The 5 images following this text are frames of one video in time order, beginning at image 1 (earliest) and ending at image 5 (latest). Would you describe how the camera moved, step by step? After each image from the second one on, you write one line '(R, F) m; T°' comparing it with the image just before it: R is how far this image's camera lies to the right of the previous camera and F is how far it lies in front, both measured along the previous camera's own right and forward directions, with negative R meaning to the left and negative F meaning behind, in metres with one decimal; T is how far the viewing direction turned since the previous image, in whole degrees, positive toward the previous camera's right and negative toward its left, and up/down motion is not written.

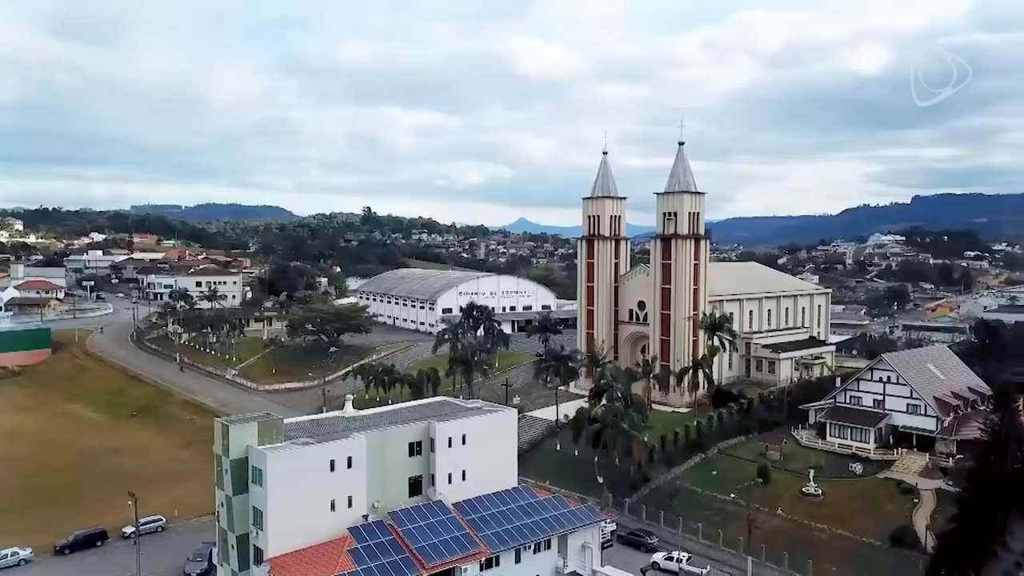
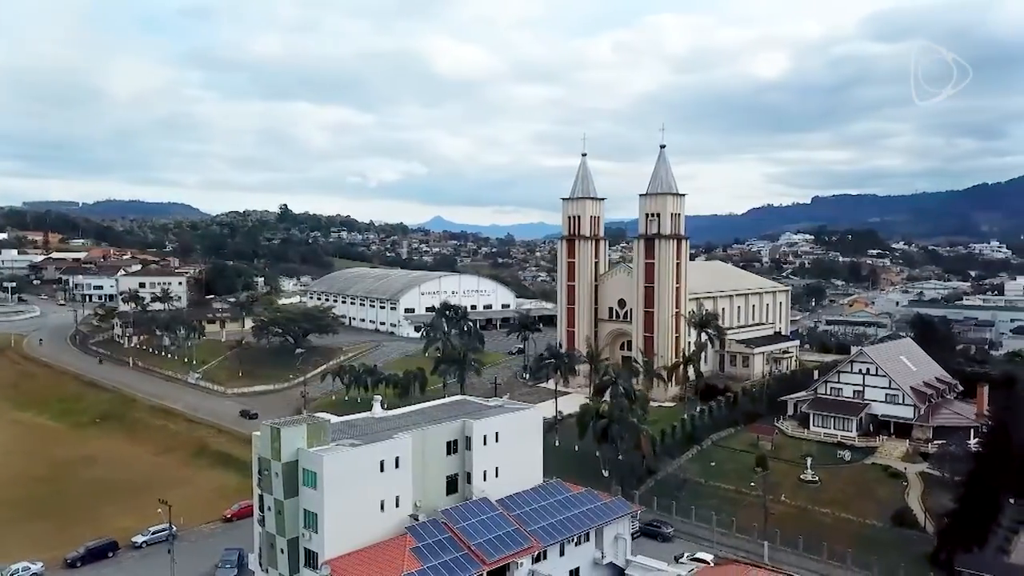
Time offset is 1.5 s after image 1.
(-5.2, -0.4) m; +6°
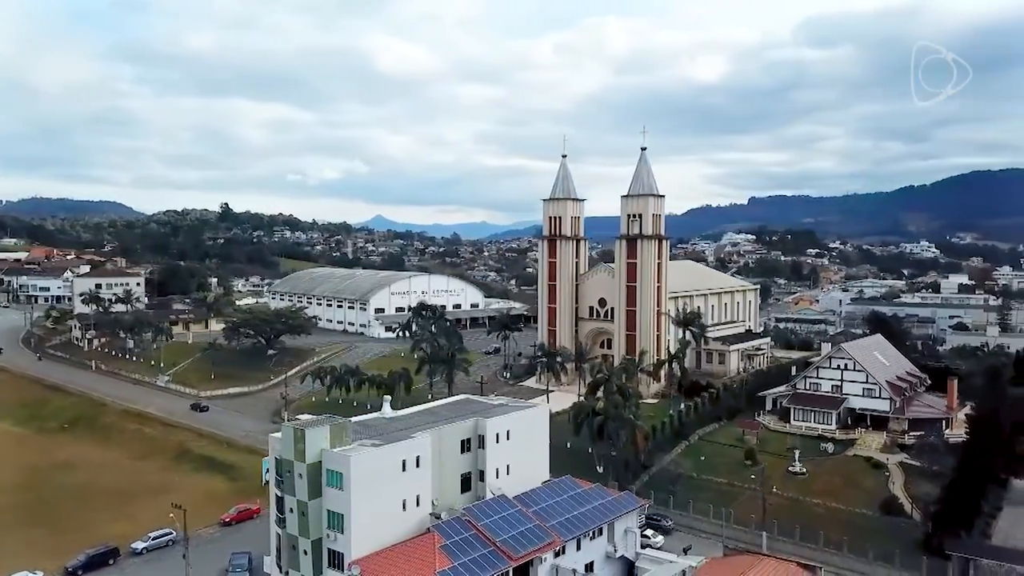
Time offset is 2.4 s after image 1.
(-3.1, -0.4) m; +4°
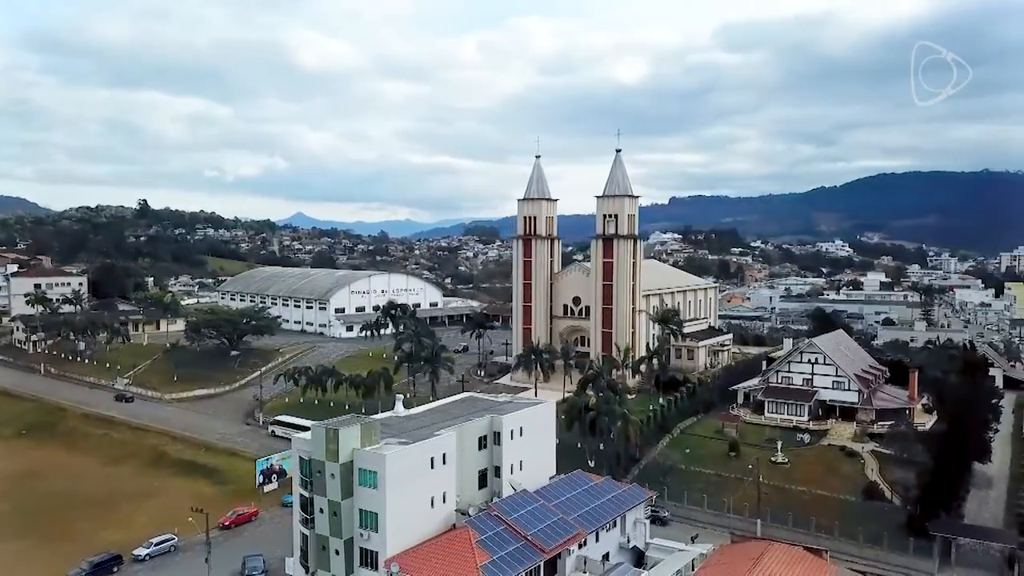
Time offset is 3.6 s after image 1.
(-4.1, -0.5) m; +5°
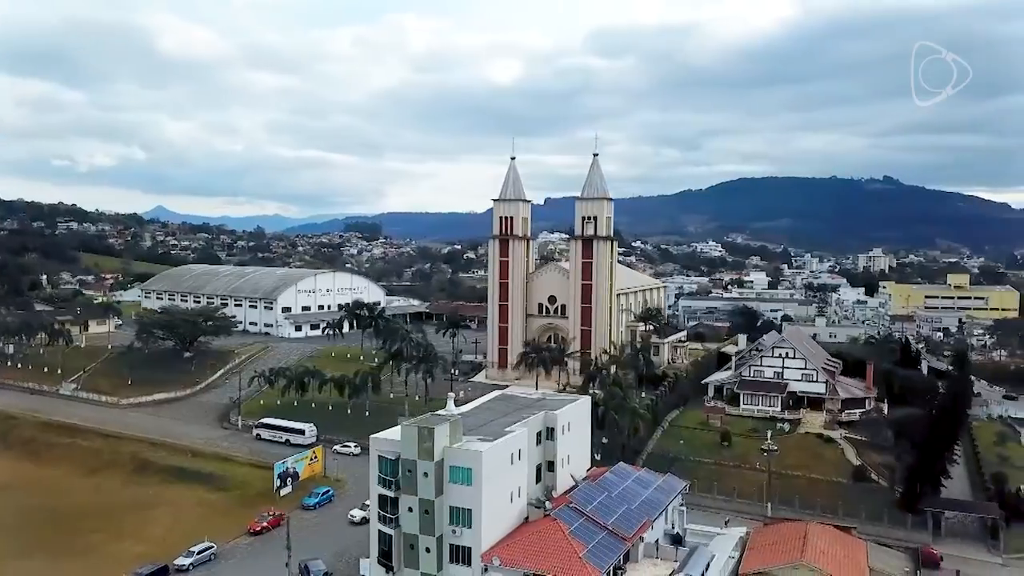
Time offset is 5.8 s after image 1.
(-8.2, -0.4) m; +9°
